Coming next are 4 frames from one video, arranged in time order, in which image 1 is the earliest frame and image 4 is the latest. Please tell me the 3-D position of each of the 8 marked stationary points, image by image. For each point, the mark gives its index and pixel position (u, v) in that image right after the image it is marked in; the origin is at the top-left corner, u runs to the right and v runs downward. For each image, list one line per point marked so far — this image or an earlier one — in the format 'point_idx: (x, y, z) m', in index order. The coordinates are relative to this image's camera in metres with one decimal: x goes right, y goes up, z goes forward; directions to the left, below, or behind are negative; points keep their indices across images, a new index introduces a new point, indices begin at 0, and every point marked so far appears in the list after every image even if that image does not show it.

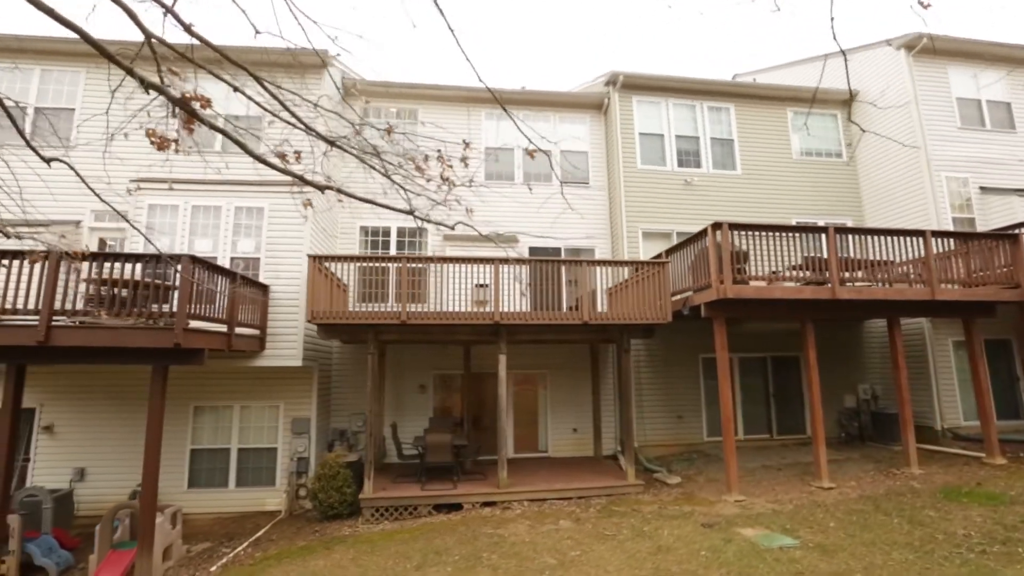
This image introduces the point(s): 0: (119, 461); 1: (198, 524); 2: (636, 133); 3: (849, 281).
0: (-6.8, -3.0, +8.9) m
1: (-5.2, -3.9, +8.6) m
2: (+2.8, +3.5, +11.8) m
3: (+5.7, +0.1, +8.7) m
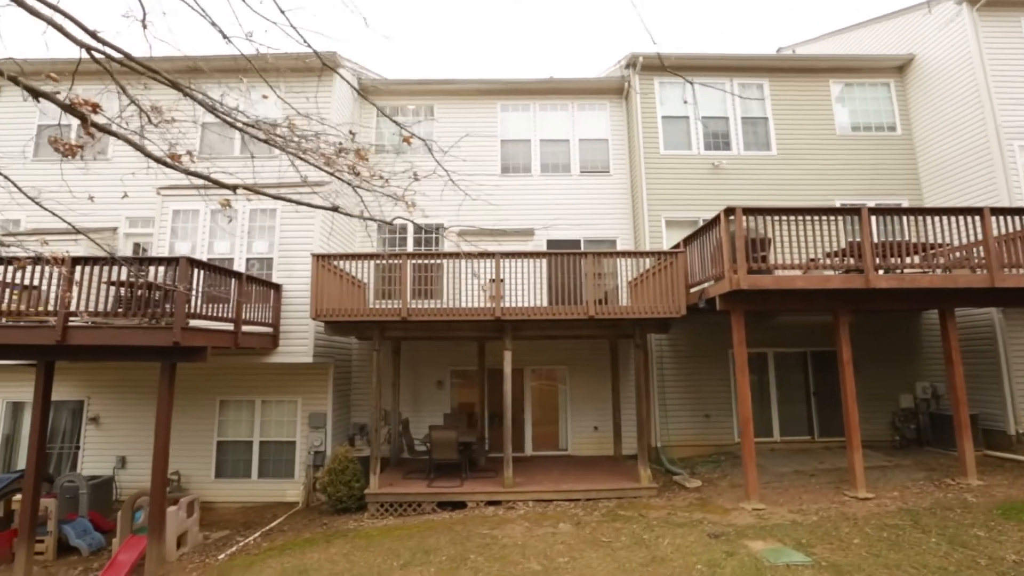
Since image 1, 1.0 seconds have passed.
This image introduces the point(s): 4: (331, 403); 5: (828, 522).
0: (-6.6, -3.0, +9.6) m
1: (-5.0, -3.9, +9.0) m
2: (+3.2, +3.7, +11.2) m
3: (+5.7, +0.3, +7.8) m
4: (-3.4, -2.1, +9.6) m
5: (+4.2, -3.1, +6.8) m
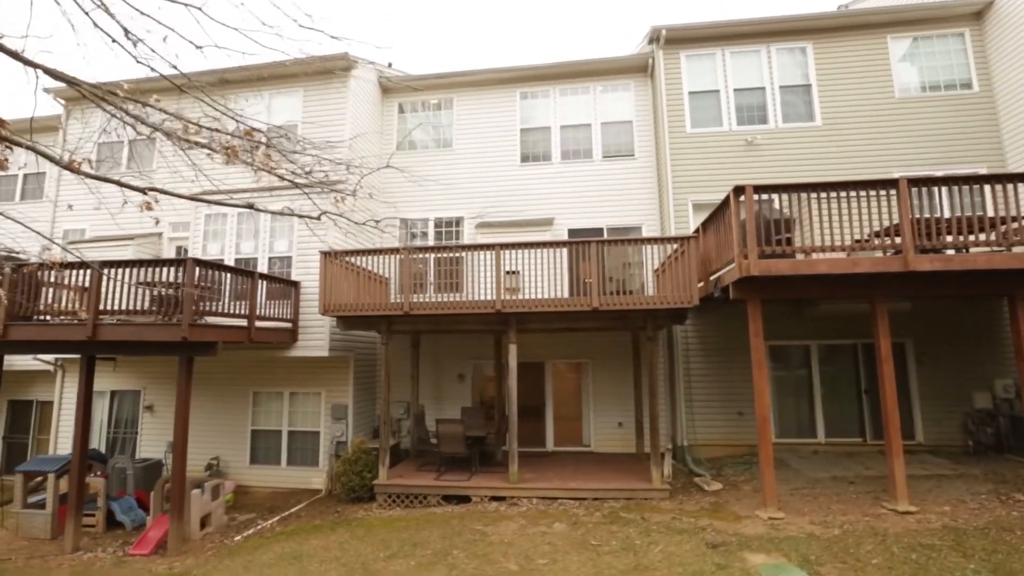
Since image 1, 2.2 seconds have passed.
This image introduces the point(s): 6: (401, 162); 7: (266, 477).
0: (-6.3, -3.0, +10.4) m
1: (-4.8, -3.9, +9.6) m
2: (+3.5, +3.9, +10.4) m
3: (+5.5, +0.5, +6.7) m
4: (-3.1, -2.1, +10.0) m
5: (+4.0, -2.9, +6.0) m
6: (-2.5, +2.8, +11.5) m
7: (-4.8, -3.7, +10.0) m
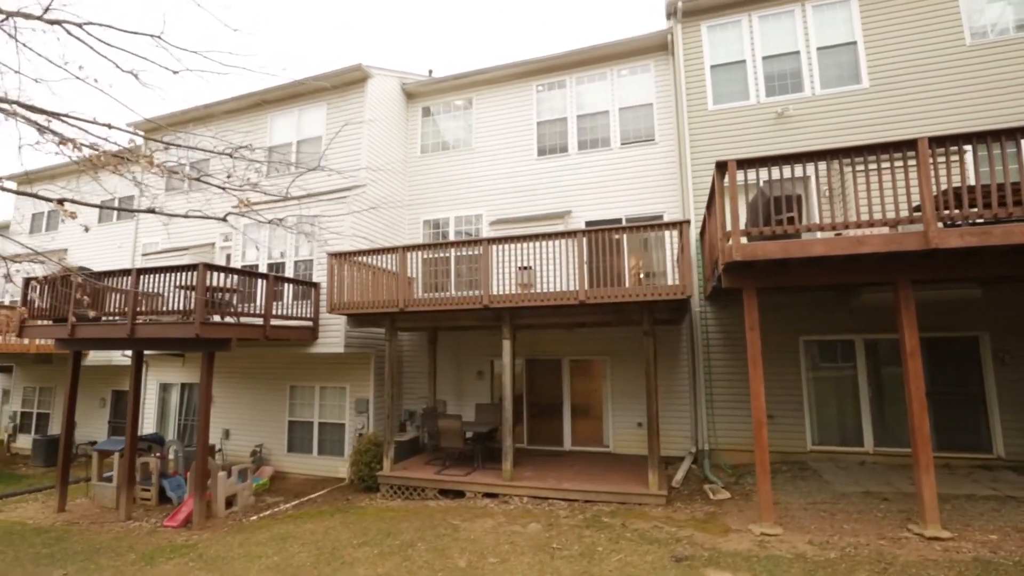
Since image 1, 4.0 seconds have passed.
0: (-5.9, -3.0, +11.4) m
1: (-4.5, -3.9, +10.4) m
2: (+3.6, +4.1, +9.6) m
3: (+5.0, +0.8, +5.5) m
4: (-2.8, -2.0, +10.4) m
5: (+3.3, -2.7, +5.1) m
6: (-2.0, +2.8, +11.8) m
7: (-4.4, -3.7, +10.8) m
